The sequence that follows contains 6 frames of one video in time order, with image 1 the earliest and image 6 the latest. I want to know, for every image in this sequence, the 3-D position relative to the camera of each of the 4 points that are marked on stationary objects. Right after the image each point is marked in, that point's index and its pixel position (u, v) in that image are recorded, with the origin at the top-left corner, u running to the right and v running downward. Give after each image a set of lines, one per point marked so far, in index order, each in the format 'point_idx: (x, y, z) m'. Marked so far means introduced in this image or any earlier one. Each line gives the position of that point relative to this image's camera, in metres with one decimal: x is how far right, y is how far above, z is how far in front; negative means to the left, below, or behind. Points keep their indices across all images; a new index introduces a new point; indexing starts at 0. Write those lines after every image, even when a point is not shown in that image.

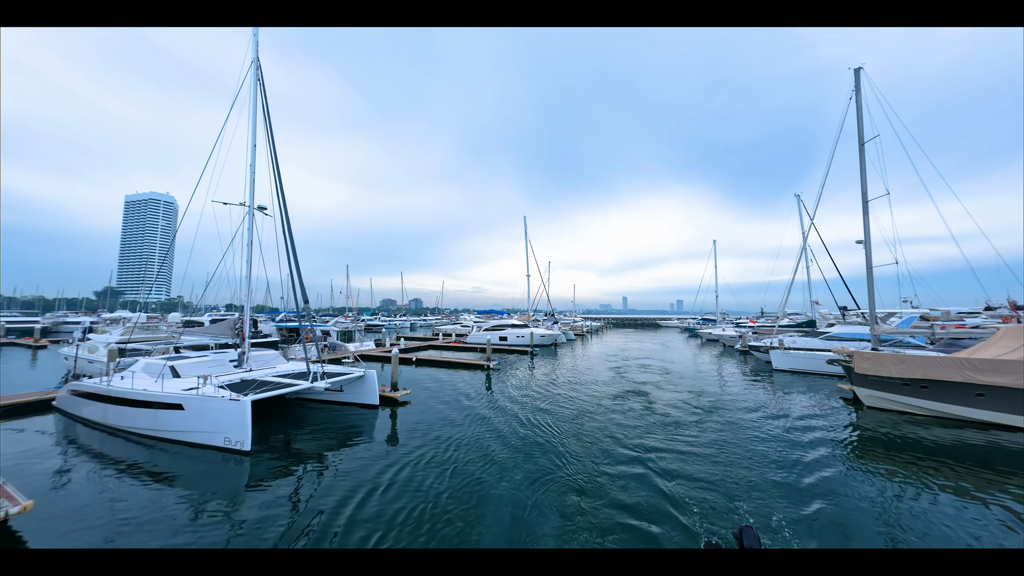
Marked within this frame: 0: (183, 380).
0: (-7.9, -2.2, +7.8) m
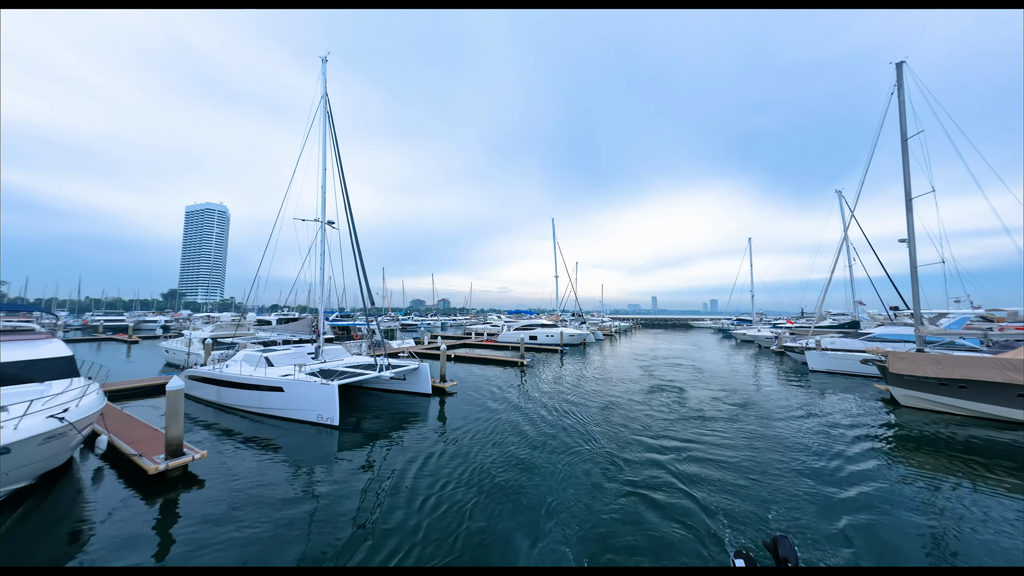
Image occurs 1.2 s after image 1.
0: (-6.8, -2.4, +9.3) m
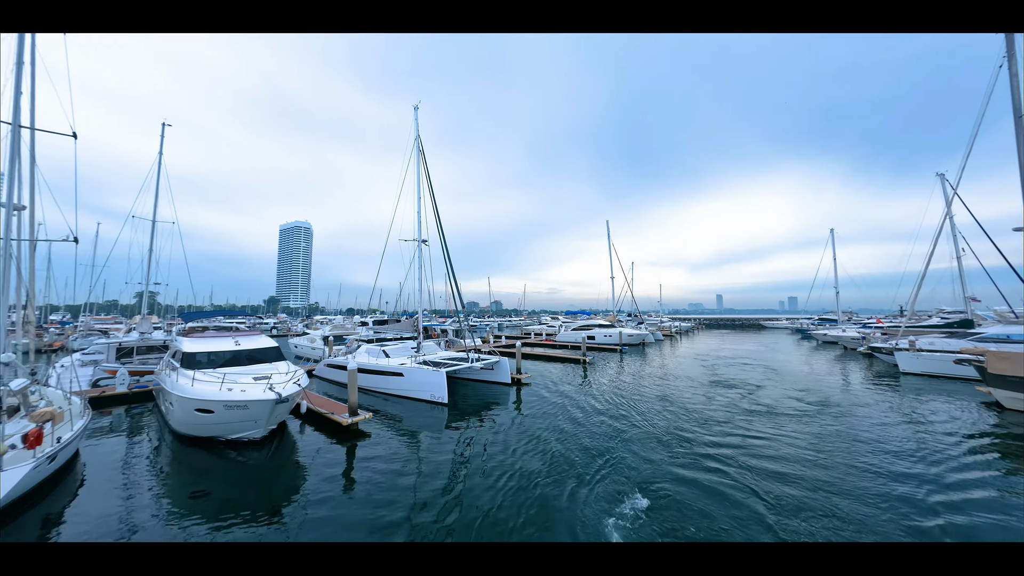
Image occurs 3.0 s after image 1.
0: (-4.4, -2.6, +11.6) m
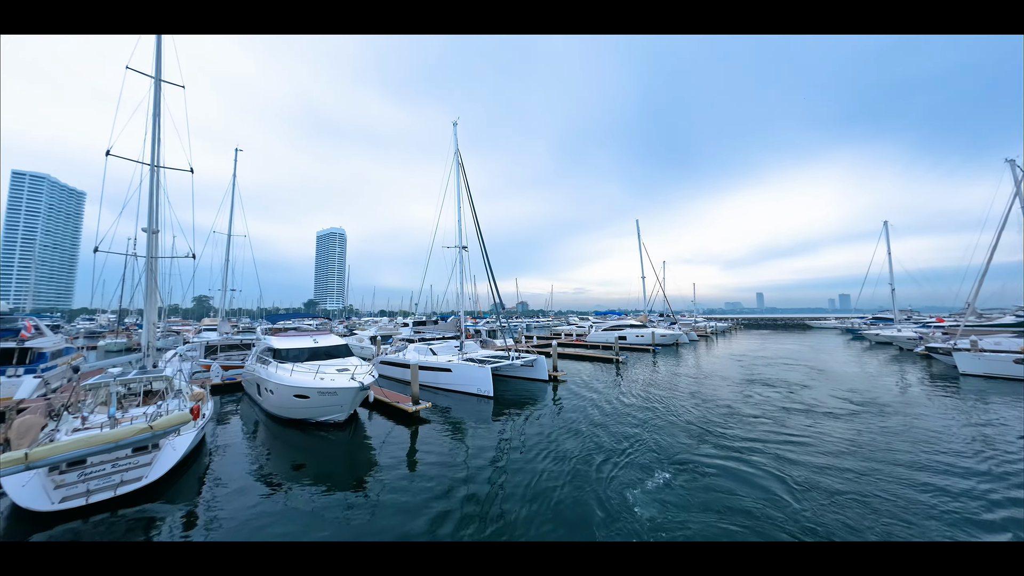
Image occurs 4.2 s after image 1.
0: (-2.9, -2.8, +12.6) m
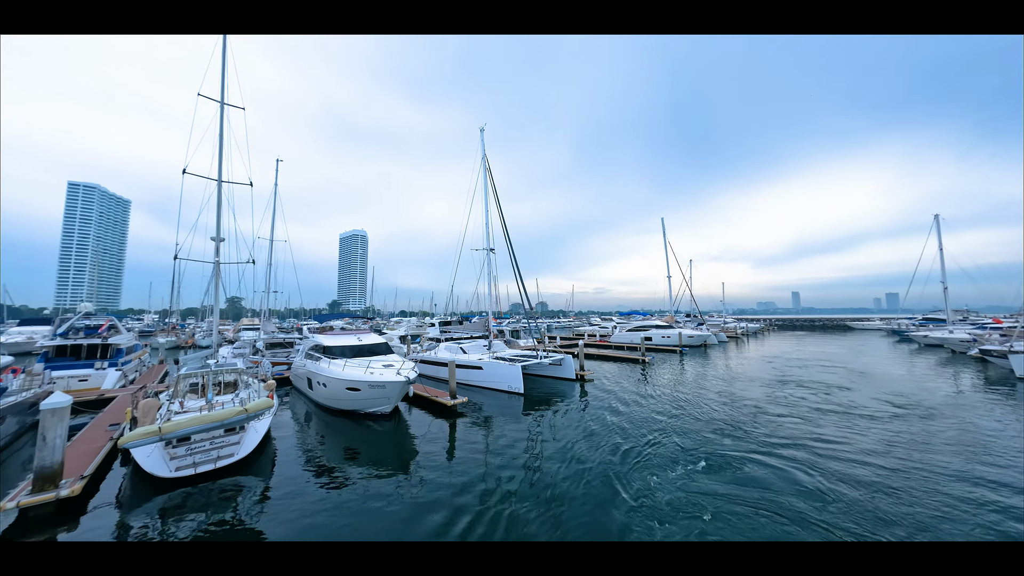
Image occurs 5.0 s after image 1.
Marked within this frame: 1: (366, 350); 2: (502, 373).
0: (-1.8, -2.8, +13.2) m
1: (-4.6, -1.9, +9.6) m
2: (-0.6, -3.4, +12.0) m
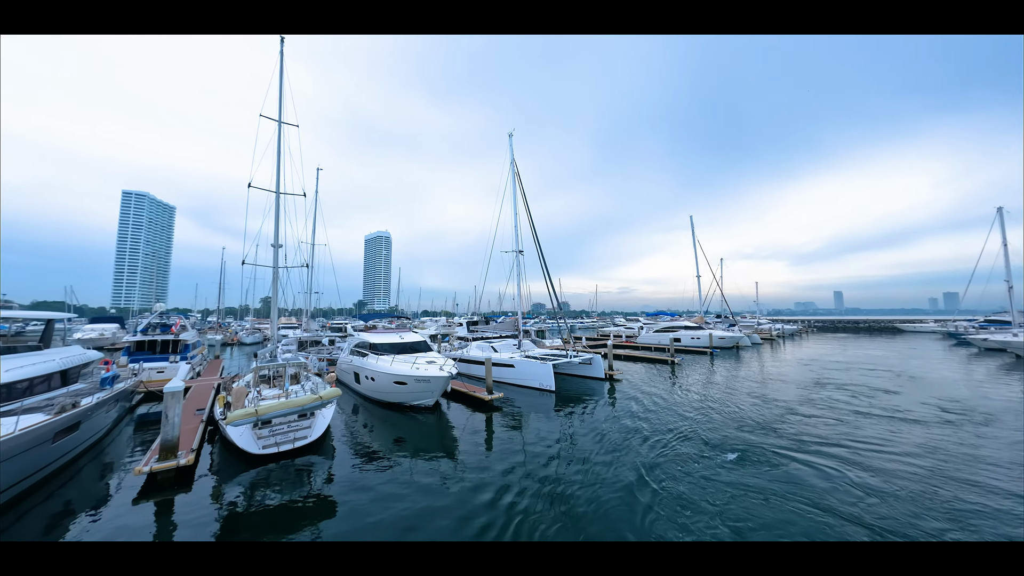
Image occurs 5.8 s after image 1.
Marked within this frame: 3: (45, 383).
0: (-0.5, -2.9, +13.7) m
1: (-3.6, -2.0, +10.3) m
2: (+0.6, -3.4, +12.4) m
3: (-9.6, -1.9, +6.3) m
